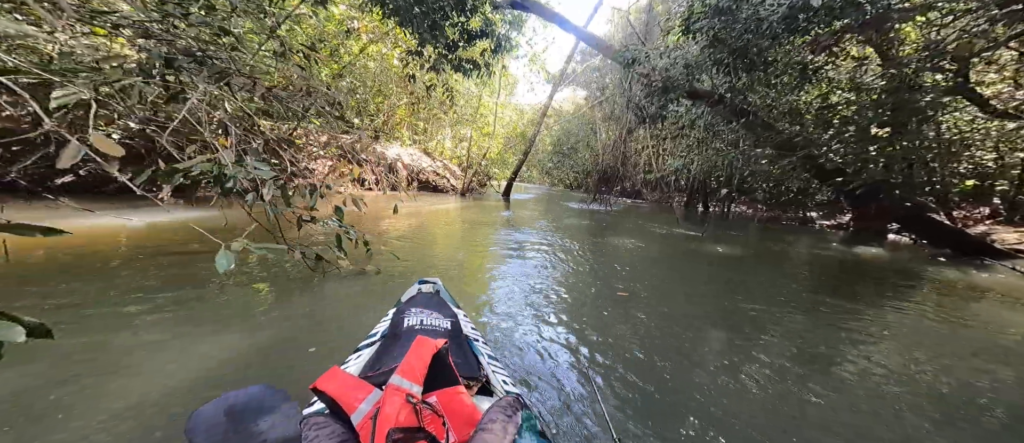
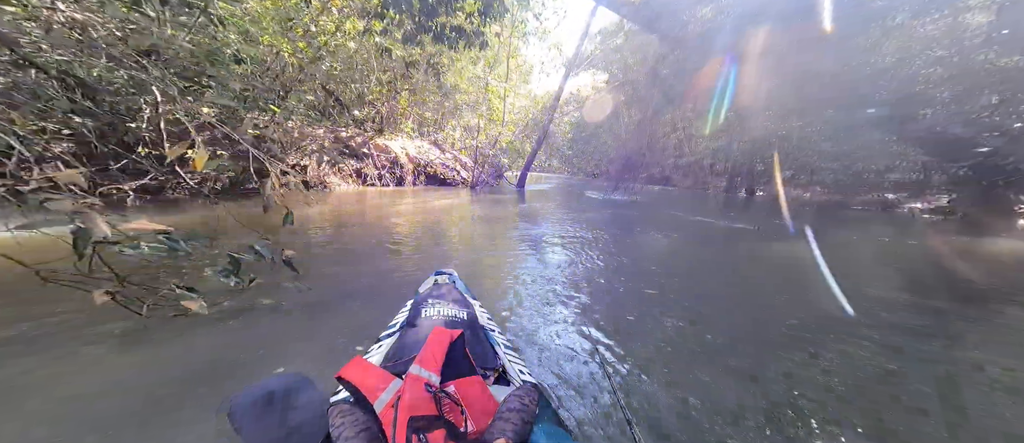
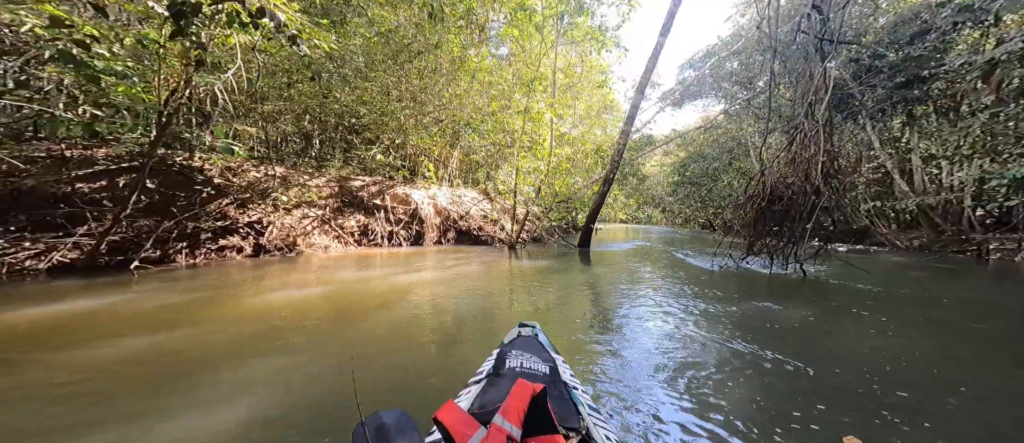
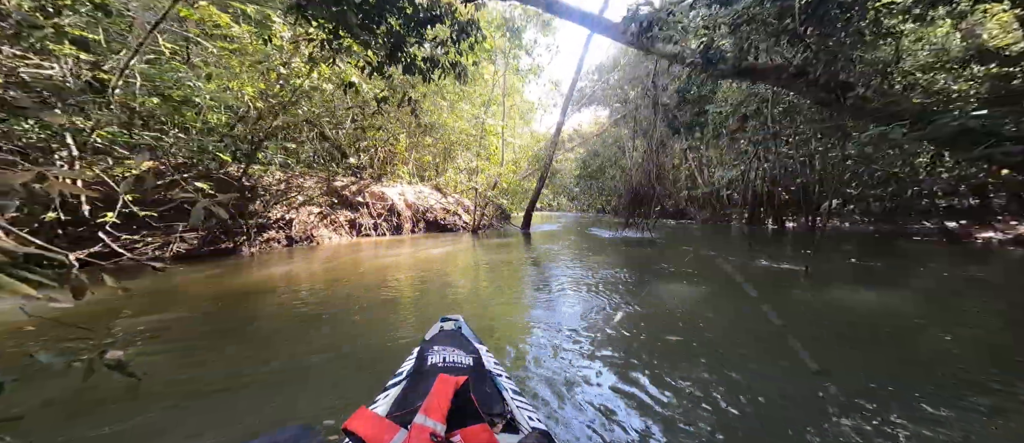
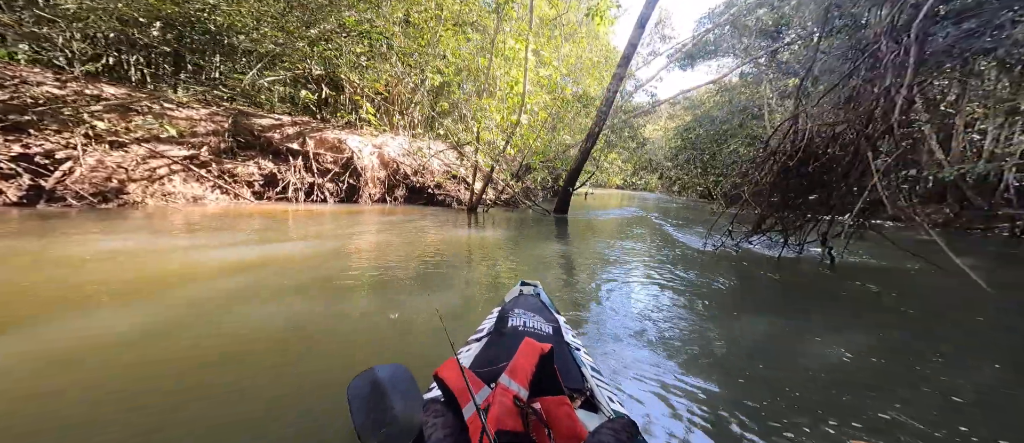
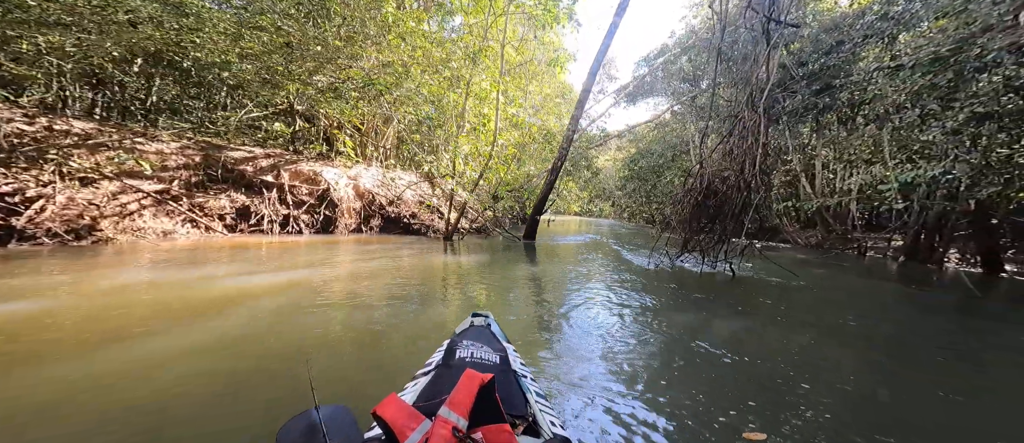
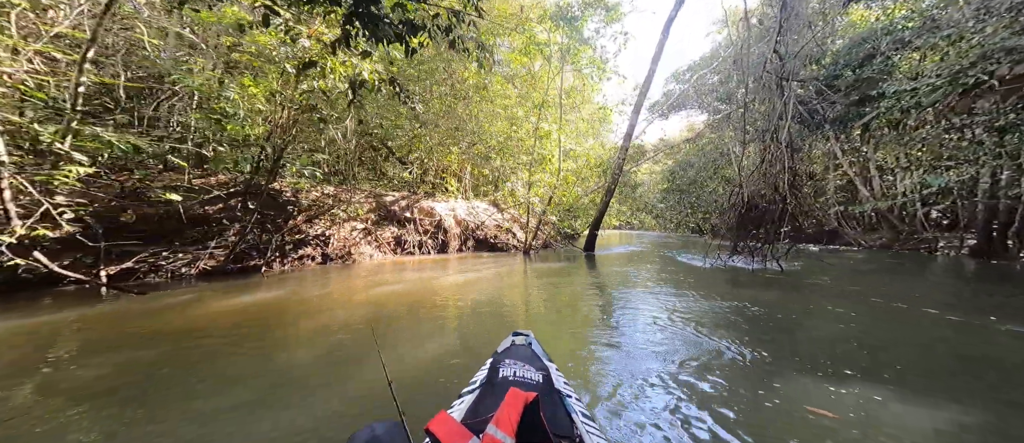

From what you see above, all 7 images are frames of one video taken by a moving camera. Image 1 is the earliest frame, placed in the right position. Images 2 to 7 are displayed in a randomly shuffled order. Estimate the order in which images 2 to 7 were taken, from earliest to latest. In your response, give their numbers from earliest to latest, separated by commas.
2, 4, 7, 3, 6, 5
